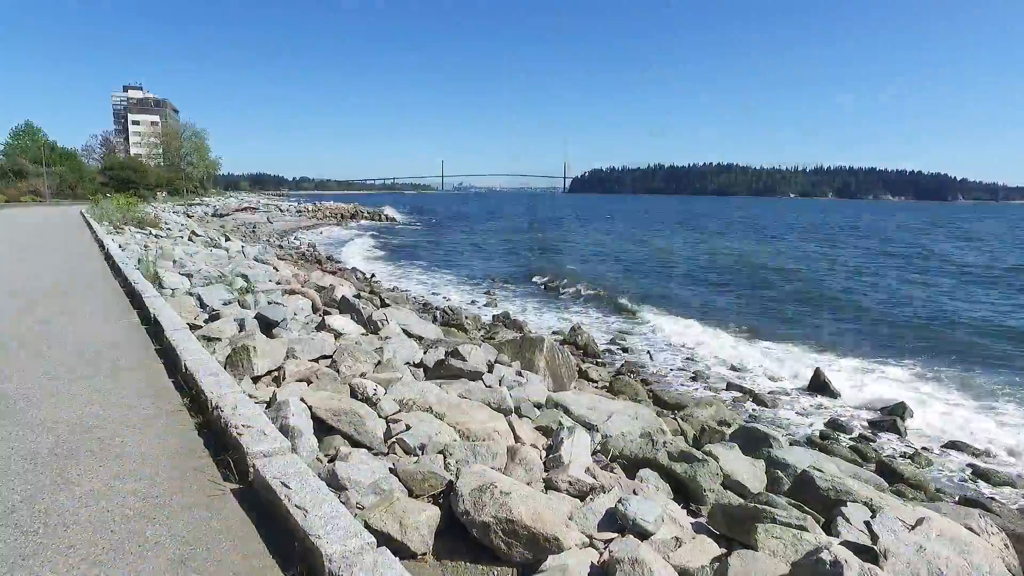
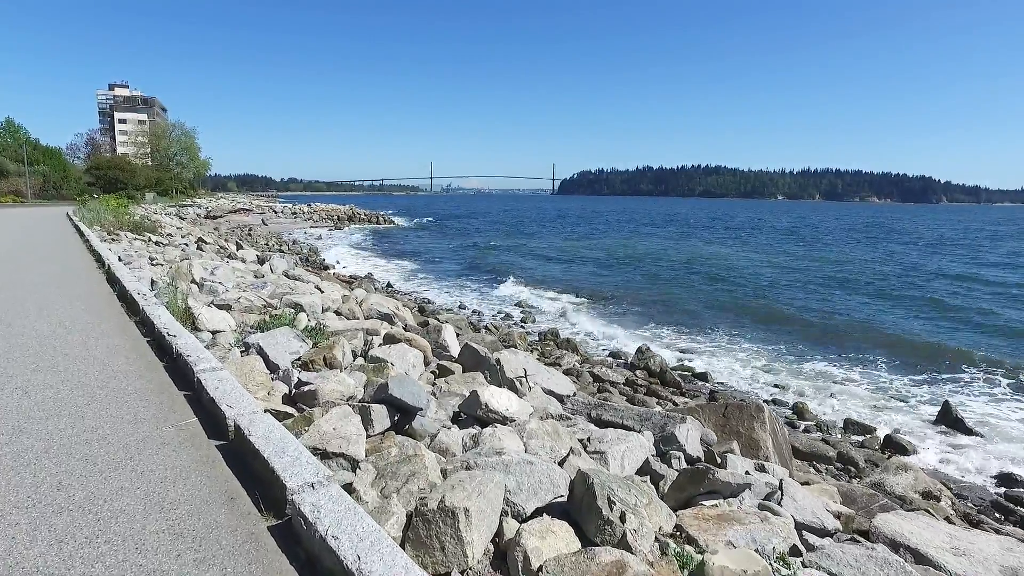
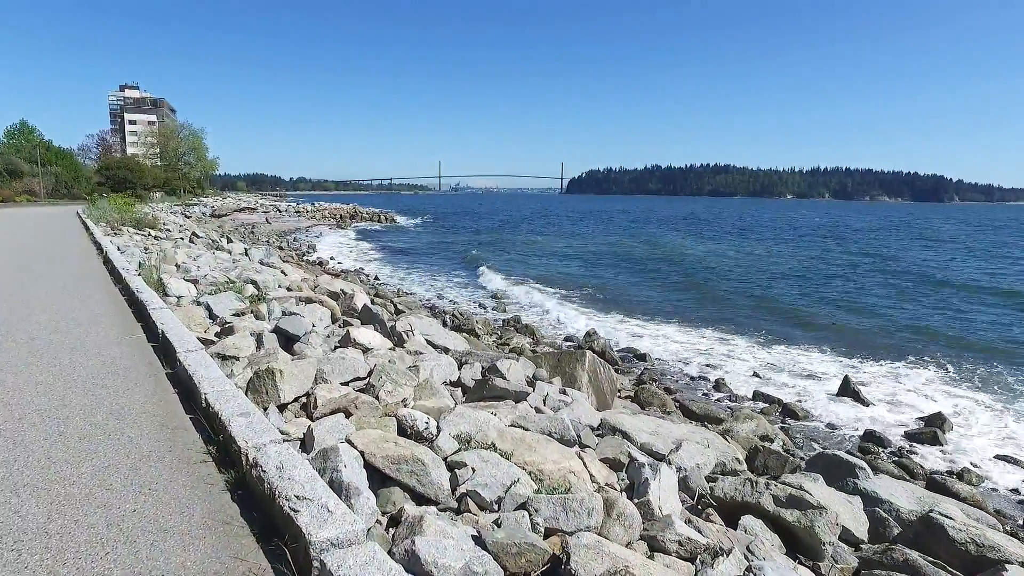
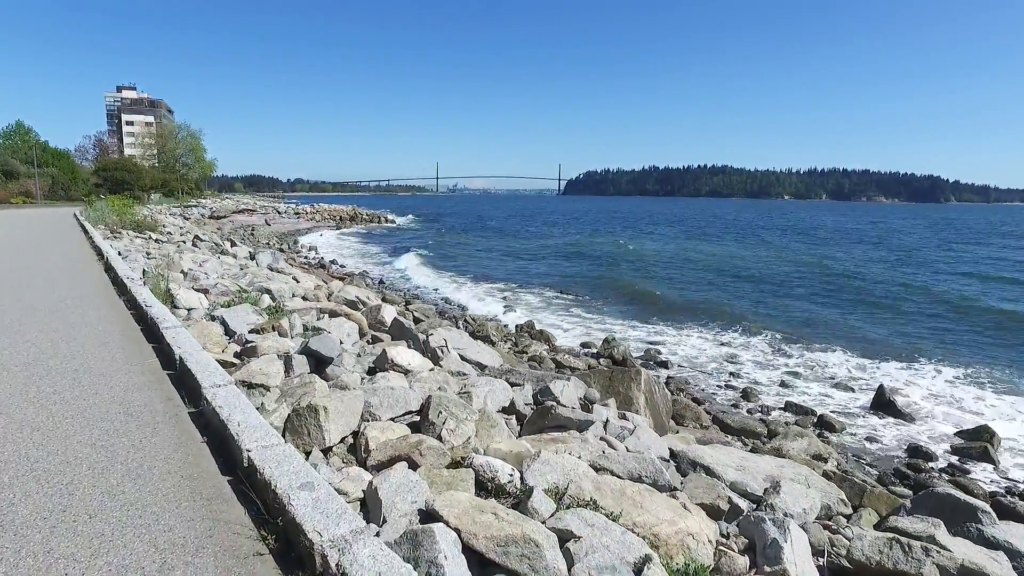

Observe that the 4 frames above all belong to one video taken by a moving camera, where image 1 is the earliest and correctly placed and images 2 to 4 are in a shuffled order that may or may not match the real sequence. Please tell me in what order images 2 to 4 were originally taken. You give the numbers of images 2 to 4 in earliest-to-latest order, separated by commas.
3, 4, 2
